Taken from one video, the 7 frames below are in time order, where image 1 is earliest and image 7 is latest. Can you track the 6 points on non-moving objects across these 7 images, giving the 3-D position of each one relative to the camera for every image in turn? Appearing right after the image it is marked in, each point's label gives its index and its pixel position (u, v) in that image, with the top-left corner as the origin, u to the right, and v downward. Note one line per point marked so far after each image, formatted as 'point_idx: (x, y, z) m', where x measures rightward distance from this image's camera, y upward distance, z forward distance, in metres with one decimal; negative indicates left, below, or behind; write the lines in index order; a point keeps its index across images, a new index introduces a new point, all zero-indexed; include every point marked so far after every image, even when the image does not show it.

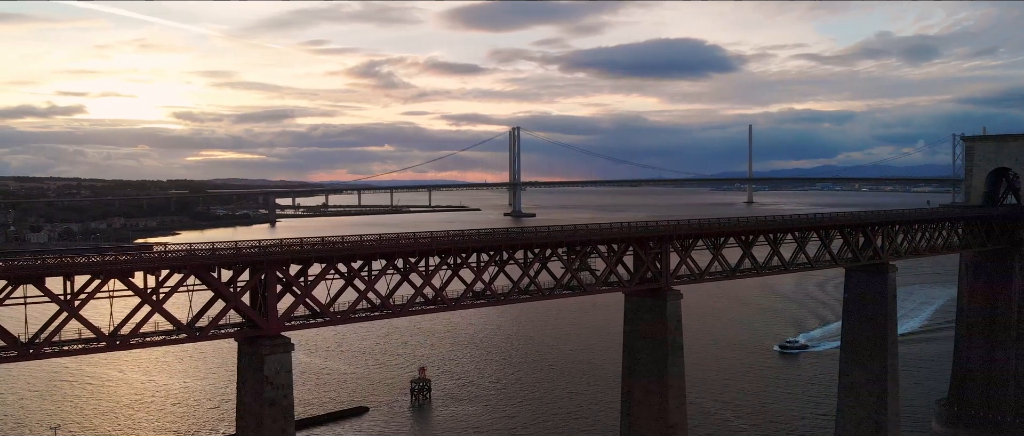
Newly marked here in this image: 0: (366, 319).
0: (-4.1, -2.8, +20.0) m
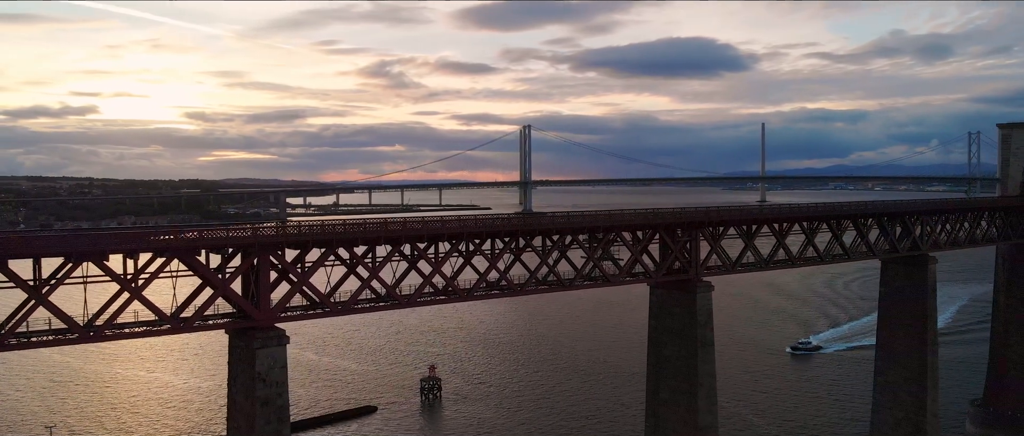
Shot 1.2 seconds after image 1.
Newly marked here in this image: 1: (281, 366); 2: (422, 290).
0: (-3.7, -2.3, +18.3) m
1: (-5.9, -3.6, +17.6) m
2: (-2.4, -1.9, +19.1) m
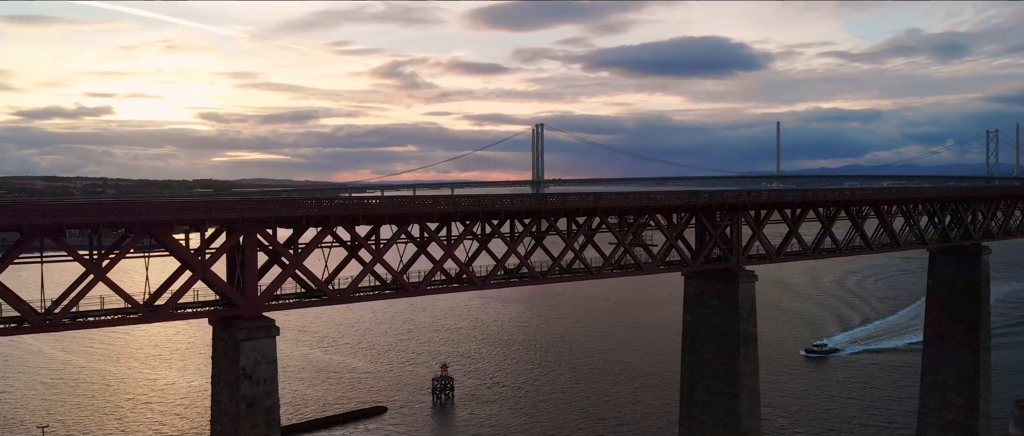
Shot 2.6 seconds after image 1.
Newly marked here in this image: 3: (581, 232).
0: (-3.2, -1.8, +16.2) m
1: (-5.4, -3.1, +15.6) m
2: (-1.9, -1.4, +17.0) m
3: (+1.8, -0.4, +18.6) m
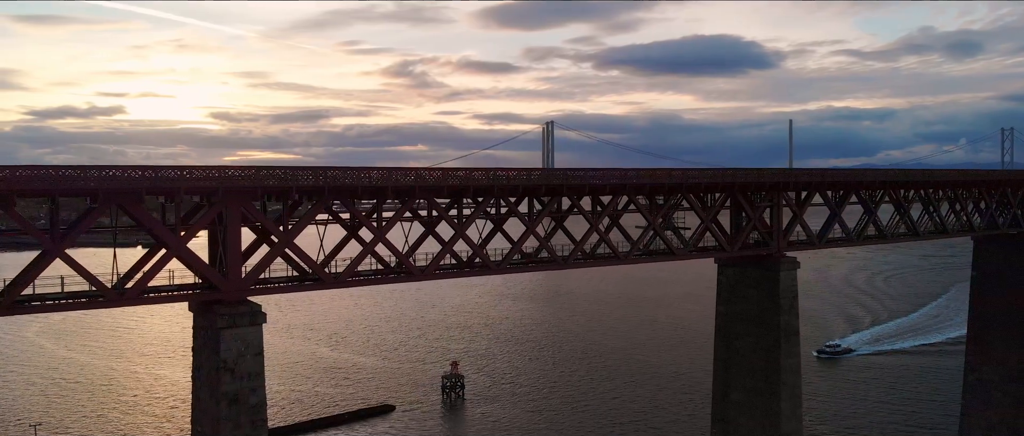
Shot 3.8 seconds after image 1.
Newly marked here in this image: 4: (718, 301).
0: (-2.8, -1.3, +14.5) m
1: (-5.1, -2.6, +13.9) m
2: (-1.5, -0.9, +15.2) m
3: (+2.2, +0.1, +16.8) m
4: (+5.7, -2.3, +19.7) m
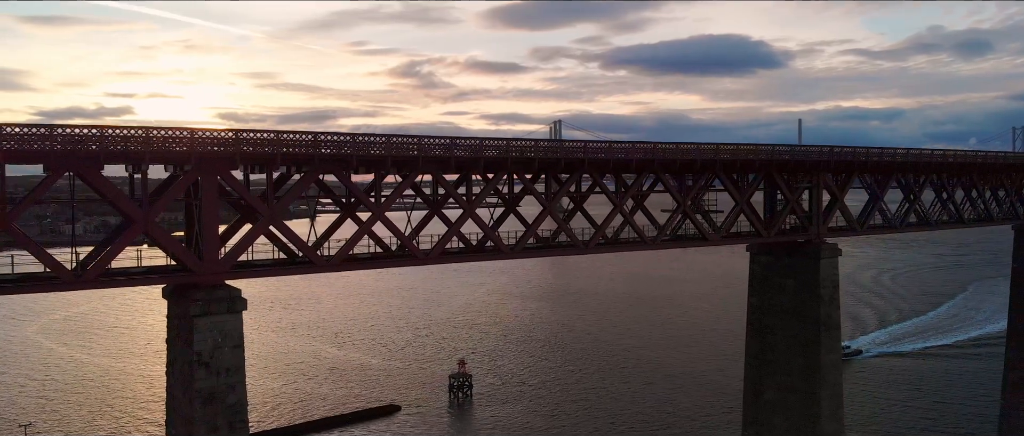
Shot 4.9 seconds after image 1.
0: (-2.5, -0.9, +12.9) m
1: (-4.8, -2.2, +12.4) m
2: (-1.2, -0.5, +13.7) m
3: (+2.5, +0.5, +15.2) m
4: (+6.0, -1.9, +18.1) m
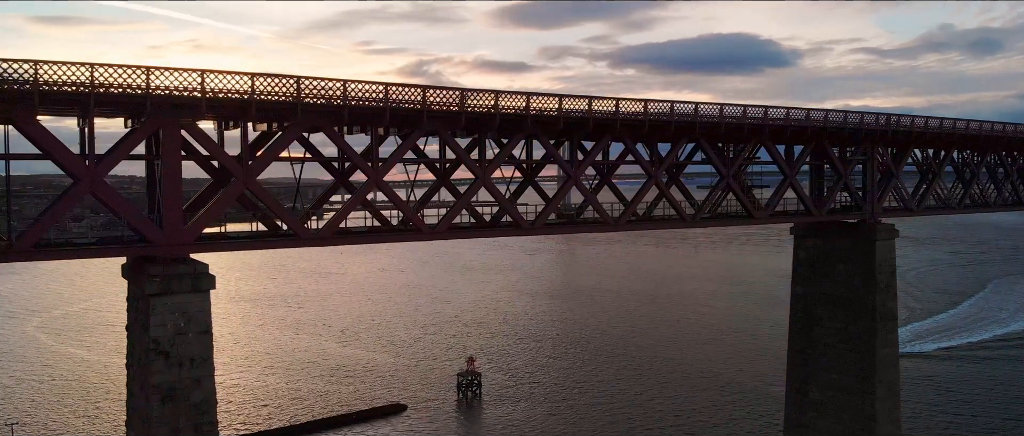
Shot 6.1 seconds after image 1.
0: (-2.2, -0.5, +11.2) m
1: (-4.5, -1.7, +10.7) m
2: (-0.9, 0.0, +11.9) m
3: (+2.8, +1.0, +13.4) m
4: (+6.4, -1.4, +16.3) m
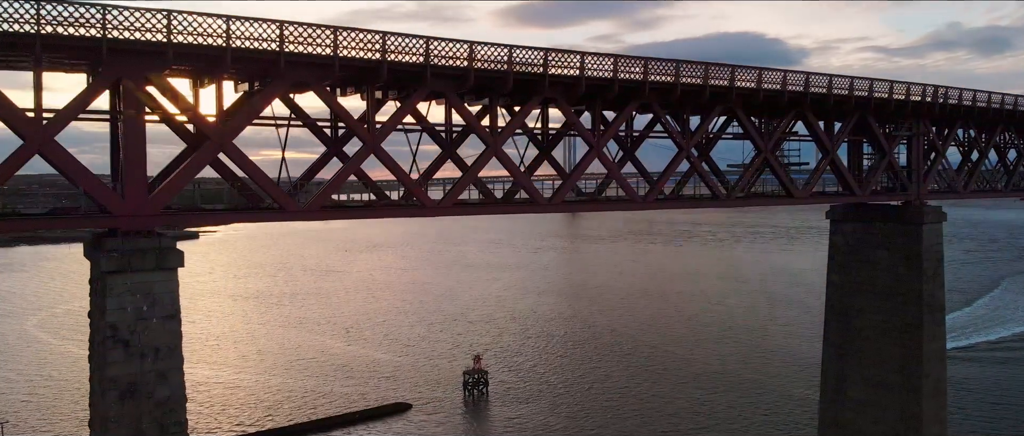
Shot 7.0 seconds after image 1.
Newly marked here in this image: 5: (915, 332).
0: (-2.0, -0.1, +10.0) m
1: (-4.3, -1.4, +9.5) m
2: (-0.7, +0.3, +10.7) m
3: (+3.0, +1.3, +12.2) m
4: (+6.6, -1.1, +15.0) m
5: (+7.5, -2.1, +13.4) m
